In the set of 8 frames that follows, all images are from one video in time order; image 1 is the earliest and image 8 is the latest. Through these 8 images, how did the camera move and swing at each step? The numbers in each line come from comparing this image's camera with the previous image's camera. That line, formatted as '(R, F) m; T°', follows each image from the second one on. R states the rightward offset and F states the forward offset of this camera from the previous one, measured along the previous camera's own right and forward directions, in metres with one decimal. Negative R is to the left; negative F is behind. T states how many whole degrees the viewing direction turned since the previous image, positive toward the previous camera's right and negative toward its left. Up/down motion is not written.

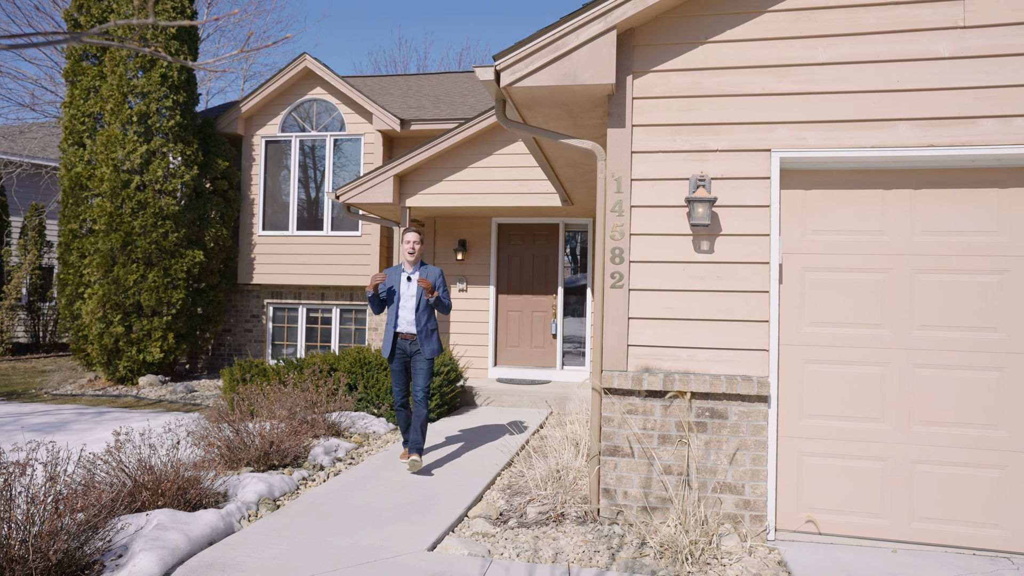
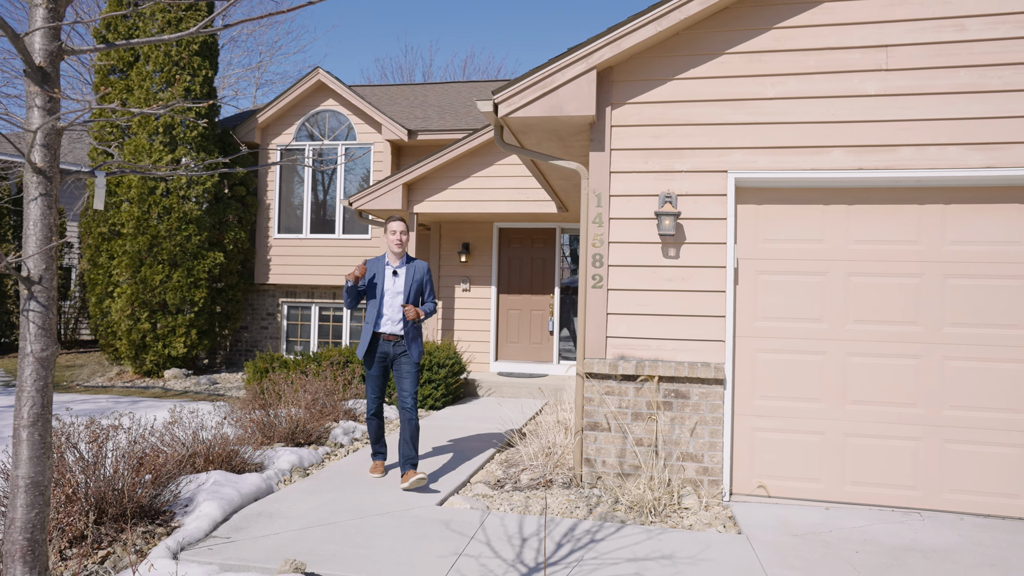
(0.0, -0.7) m; 0°
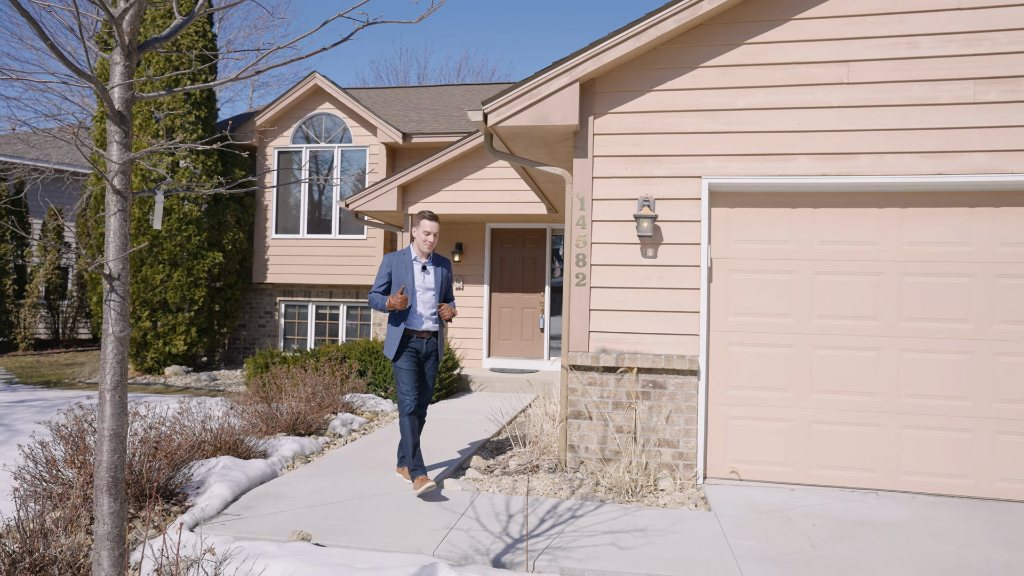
(0.0, -0.3) m; 0°
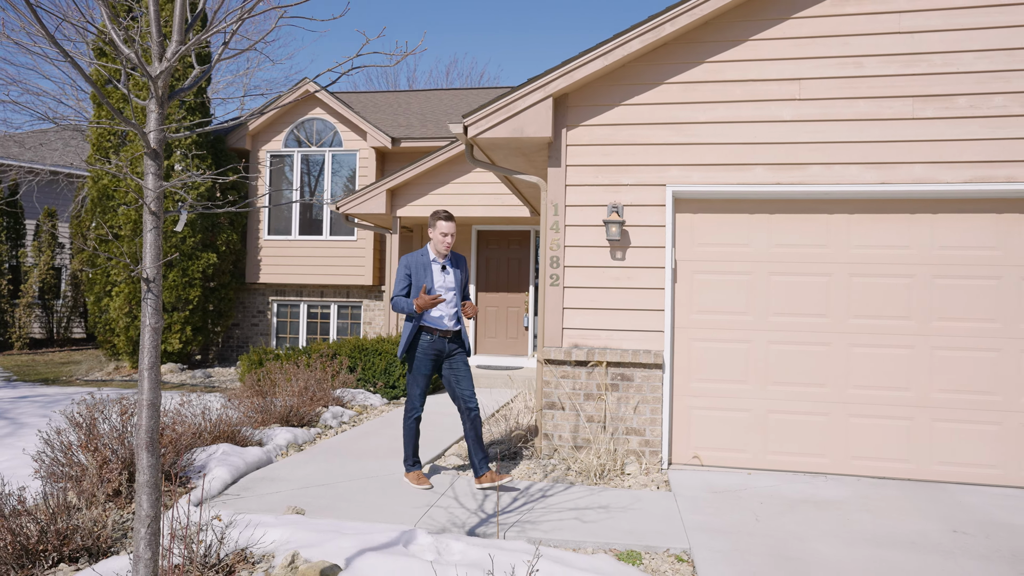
(+0.1, -0.4) m; +1°
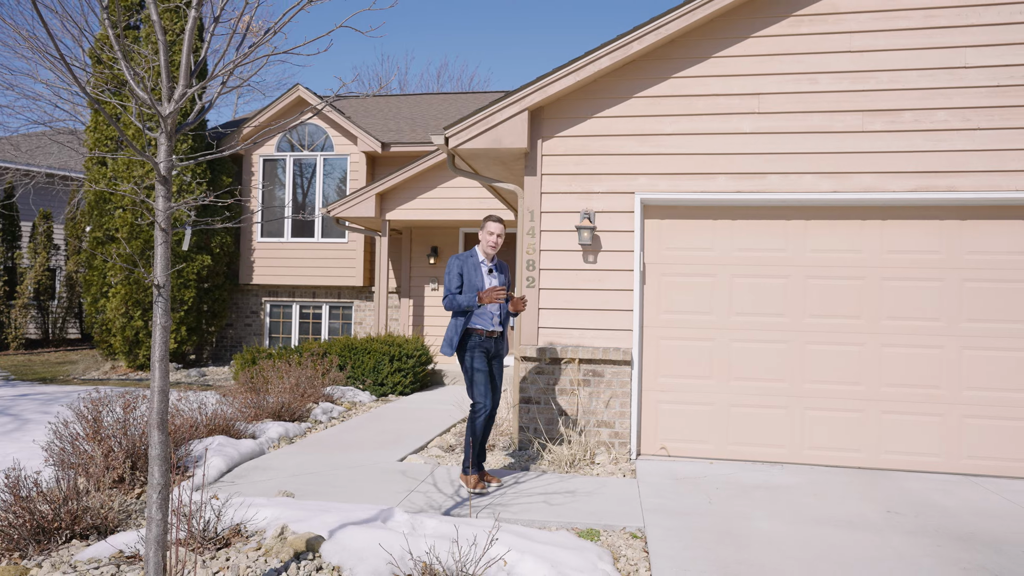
(+0.1, -0.3) m; 0°
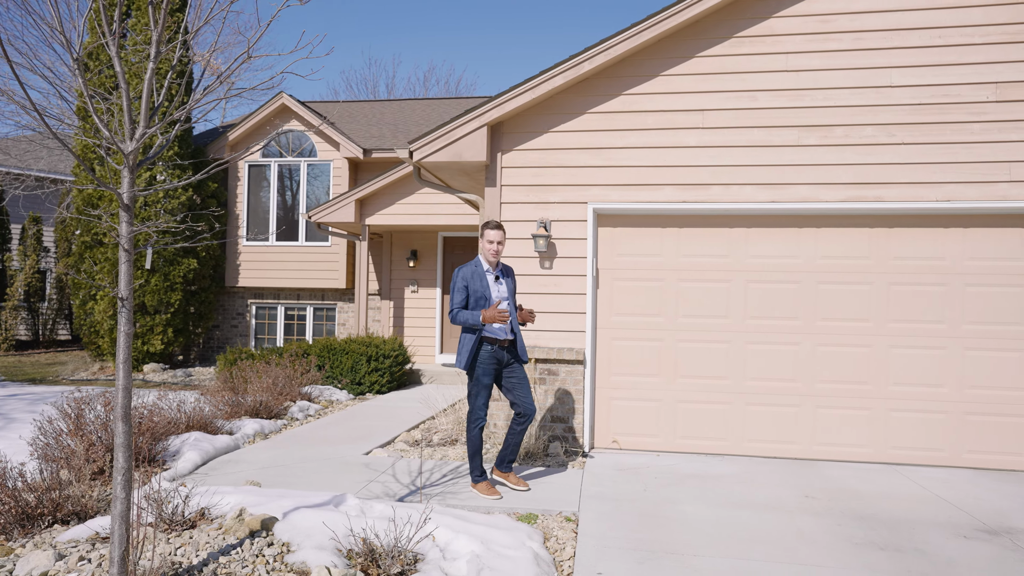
(+0.3, -0.4) m; 0°
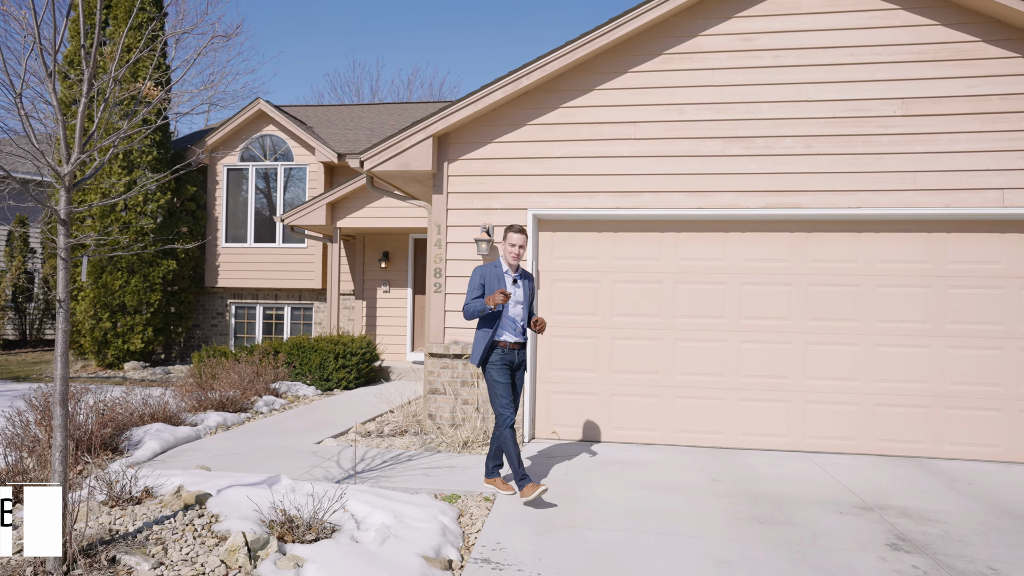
(+0.5, -0.4) m; 0°
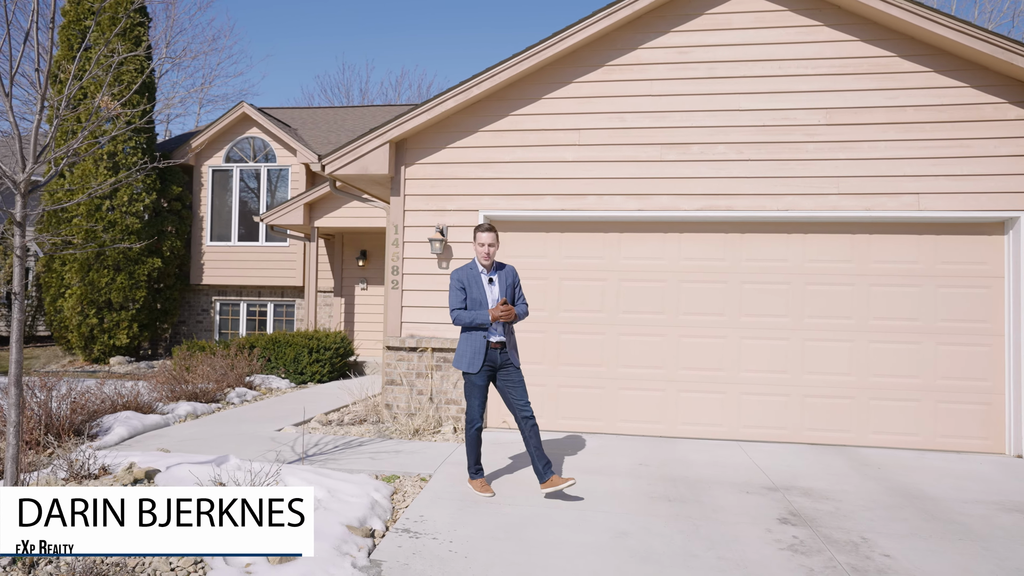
(+0.5, -0.4) m; 0°
